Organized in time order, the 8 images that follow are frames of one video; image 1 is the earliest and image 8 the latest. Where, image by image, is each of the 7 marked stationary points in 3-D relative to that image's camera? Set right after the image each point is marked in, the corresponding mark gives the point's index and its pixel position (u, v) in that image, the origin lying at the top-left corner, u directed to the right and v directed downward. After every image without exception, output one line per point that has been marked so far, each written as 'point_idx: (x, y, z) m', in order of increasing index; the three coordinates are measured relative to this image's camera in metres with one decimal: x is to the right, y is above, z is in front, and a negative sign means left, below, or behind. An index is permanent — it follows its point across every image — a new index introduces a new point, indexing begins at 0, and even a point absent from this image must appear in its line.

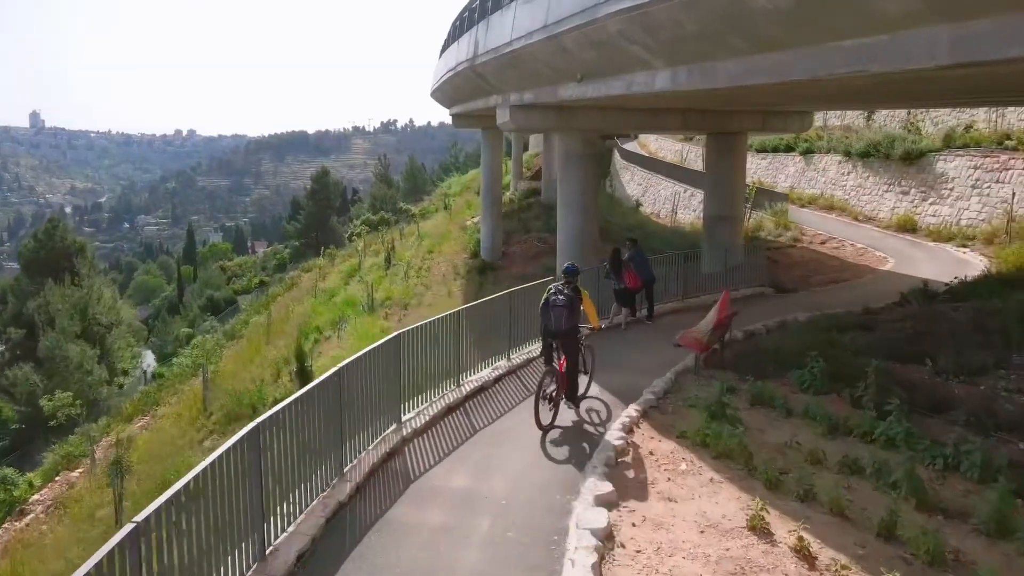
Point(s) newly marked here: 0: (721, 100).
0: (+4.0, +3.6, +14.2) m
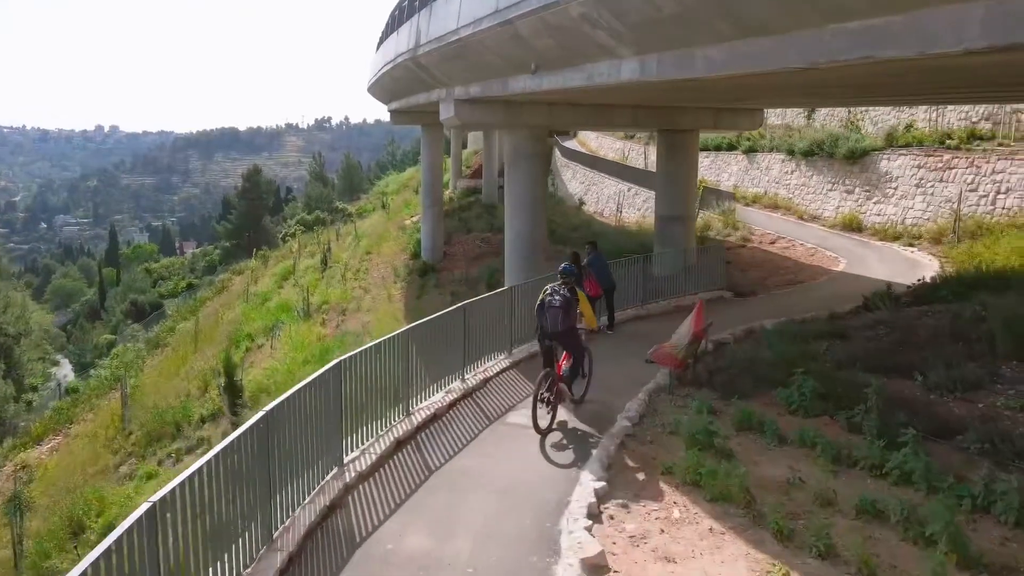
0: (+3.1, +3.5, +13.4) m
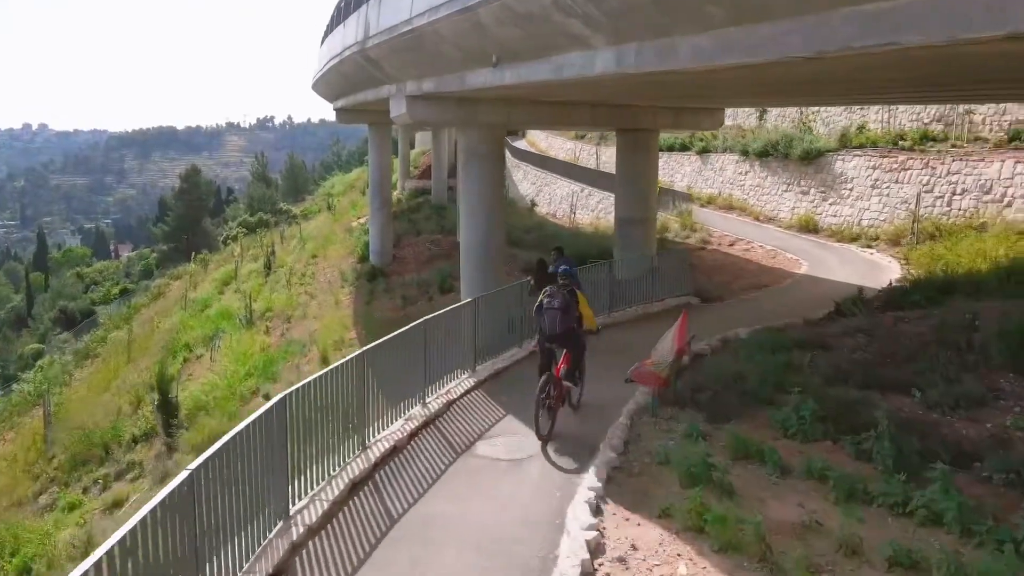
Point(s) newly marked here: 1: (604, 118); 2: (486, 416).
0: (+2.3, +3.4, +12.7) m
1: (+2.4, +4.3, +18.7) m
2: (-0.3, -1.5, +8.8) m
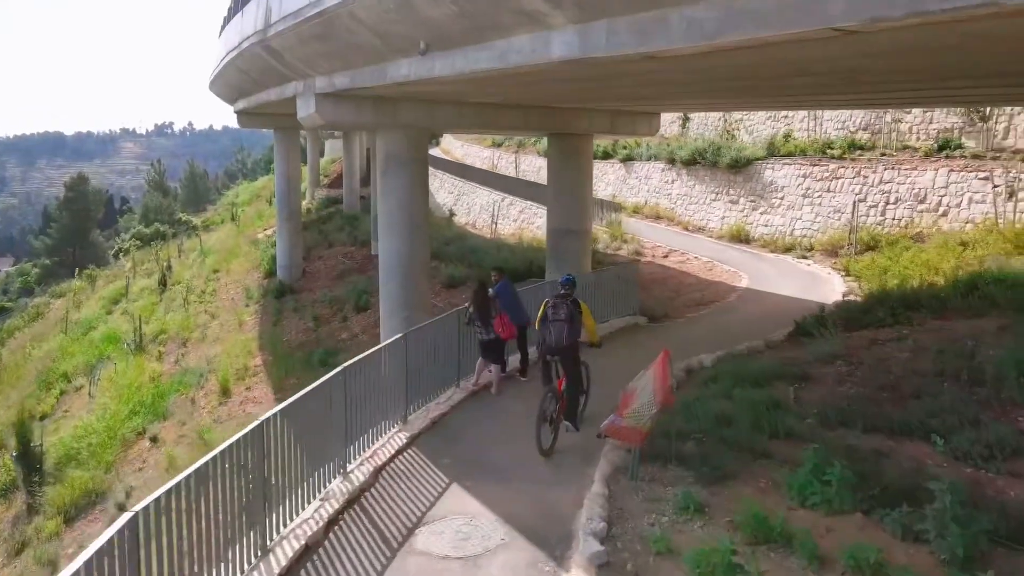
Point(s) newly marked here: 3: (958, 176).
0: (+1.3, +3.1, +11.2) m
1: (+0.6, +3.9, +17.2) m
2: (-0.8, -1.9, +7.0) m
3: (+11.0, +2.8, +18.1) m
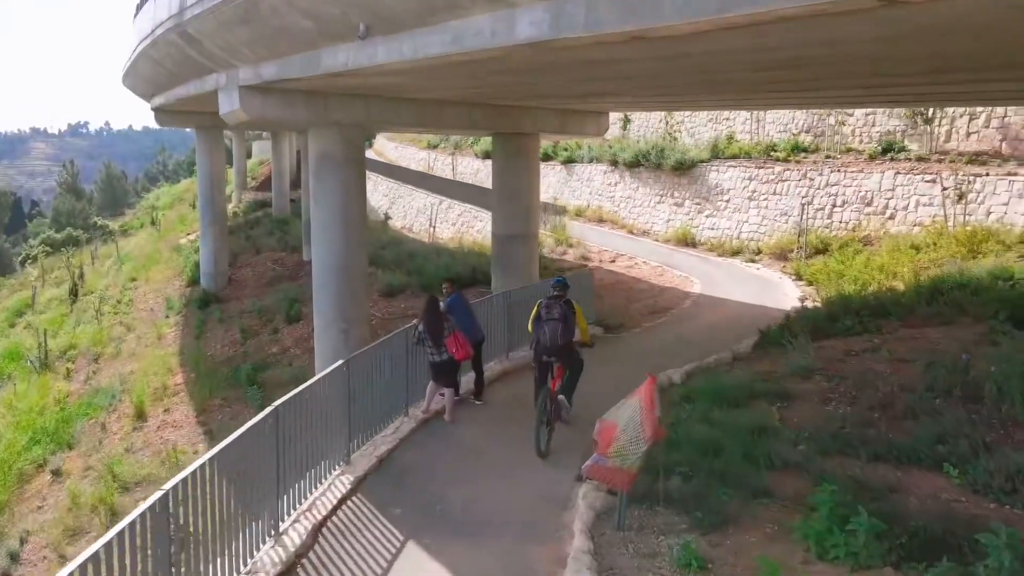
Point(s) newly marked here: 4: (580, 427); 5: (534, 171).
0: (+0.5, +2.9, +10.3) m
1: (-0.7, +3.7, +16.2) m
2: (-1.1, -2.0, +5.8) m
3: (+9.6, +2.7, +18.1) m
4: (+0.8, -1.6, +8.6) m
5: (+0.5, +2.8, +17.8) m
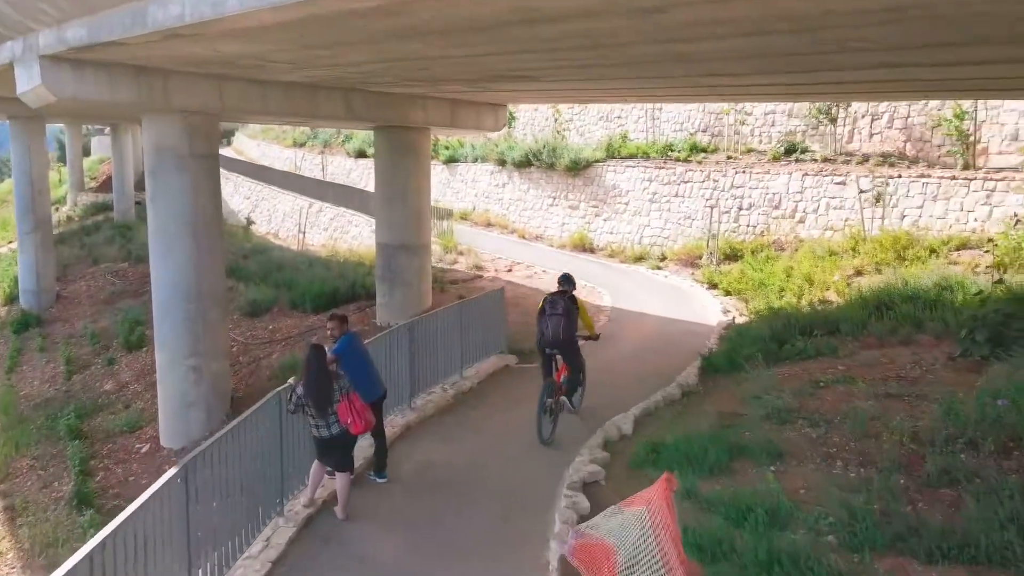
0: (-0.5, +2.6, +8.1) m
1: (-2.8, +3.3, +13.6) m
2: (-1.3, -2.4, +3.4) m
3: (+7.1, +2.5, +17.3) m
4: (+0.1, -1.9, +6.4) m
5: (-1.8, +2.5, +15.4) m
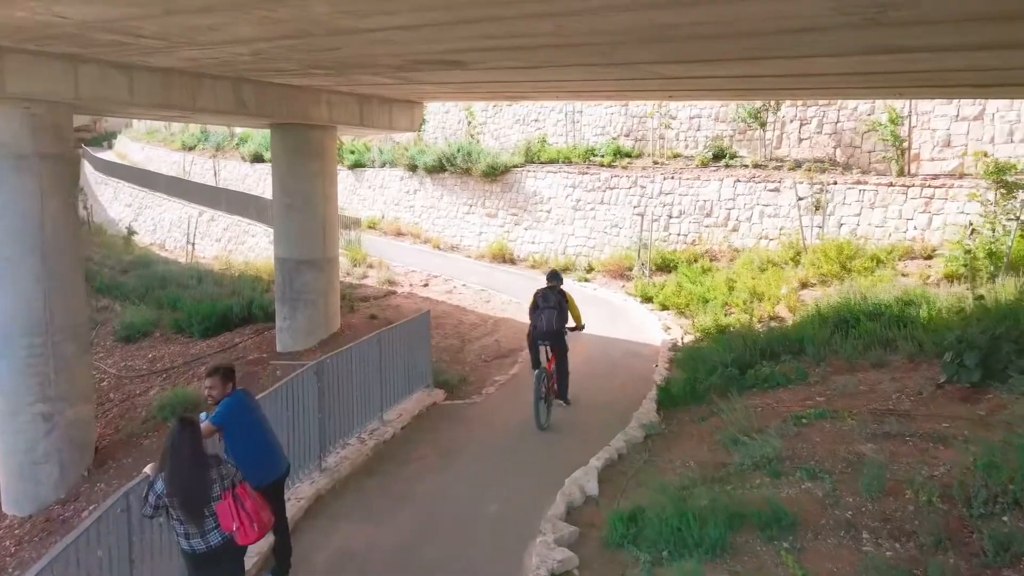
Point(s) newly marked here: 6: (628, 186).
0: (-1.1, +2.3, +6.4) m
1: (-4.1, +2.9, +11.6) m
2: (-1.2, -2.6, +1.7) m
3: (+5.3, +2.3, +16.5) m
4: (-0.2, -2.2, +4.8) m
5: (-3.4, +2.1, +13.5) m
6: (+3.0, +2.6, +18.8) m
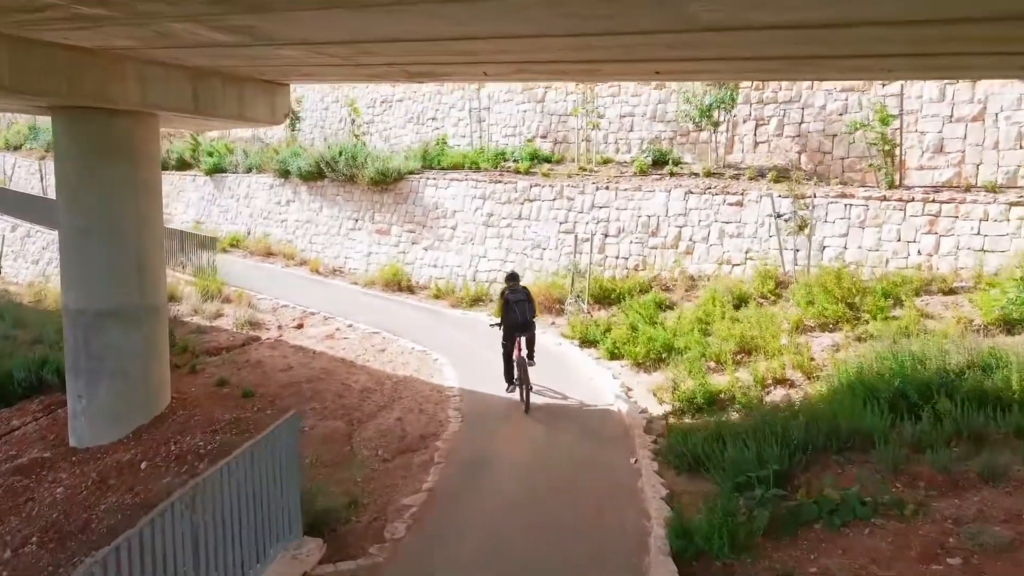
0: (-1.3, +1.6, +2.6) m
1: (-5.0, +2.2, +7.3) m
2: (-0.6, -3.3, -2.2) m
3: (+3.5, +1.6, +13.5) m
4: (-0.1, -2.8, +1.1) m
5: (-4.6, +1.3, +9.3) m
6: (+0.9, +1.9, +15.4) m
